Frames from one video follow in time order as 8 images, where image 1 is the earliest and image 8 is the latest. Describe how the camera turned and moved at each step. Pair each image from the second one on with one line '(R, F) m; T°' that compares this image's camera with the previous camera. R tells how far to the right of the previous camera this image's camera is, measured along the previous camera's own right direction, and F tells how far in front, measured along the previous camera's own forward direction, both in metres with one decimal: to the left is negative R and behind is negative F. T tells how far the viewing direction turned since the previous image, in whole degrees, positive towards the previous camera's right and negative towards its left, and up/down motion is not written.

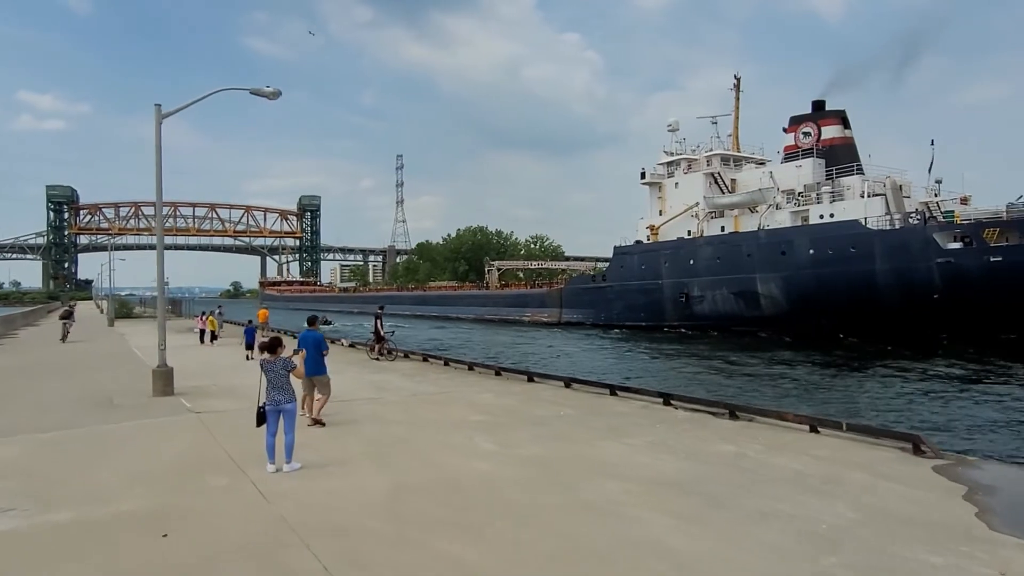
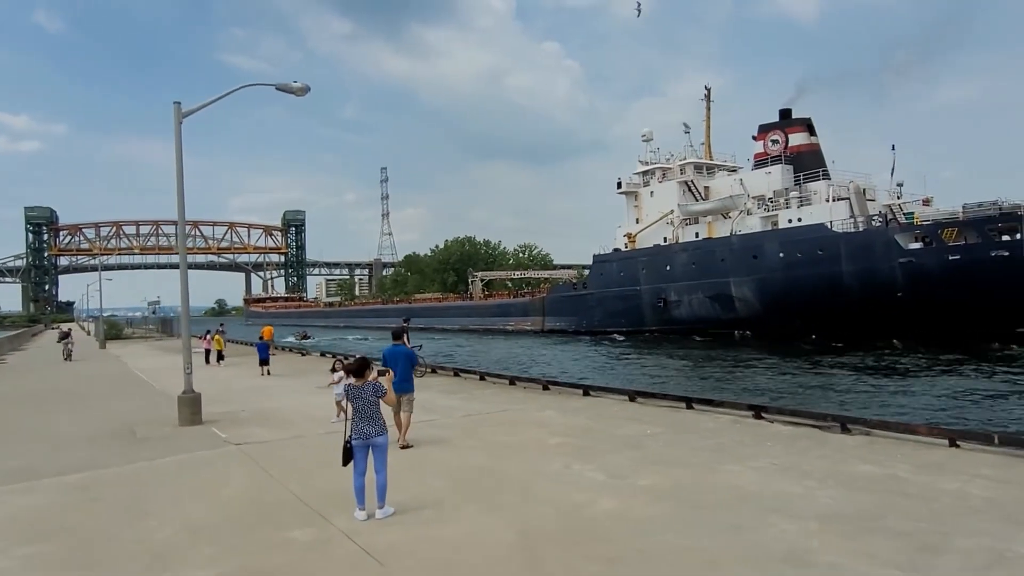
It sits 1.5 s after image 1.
(-1.1, +1.0) m; +1°
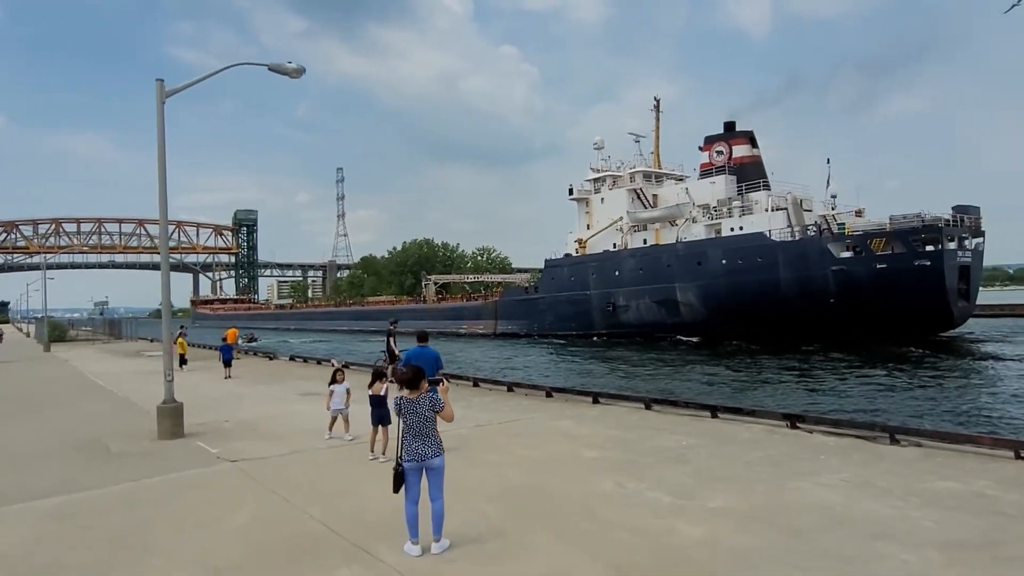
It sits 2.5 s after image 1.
(-0.8, +0.7) m; +4°
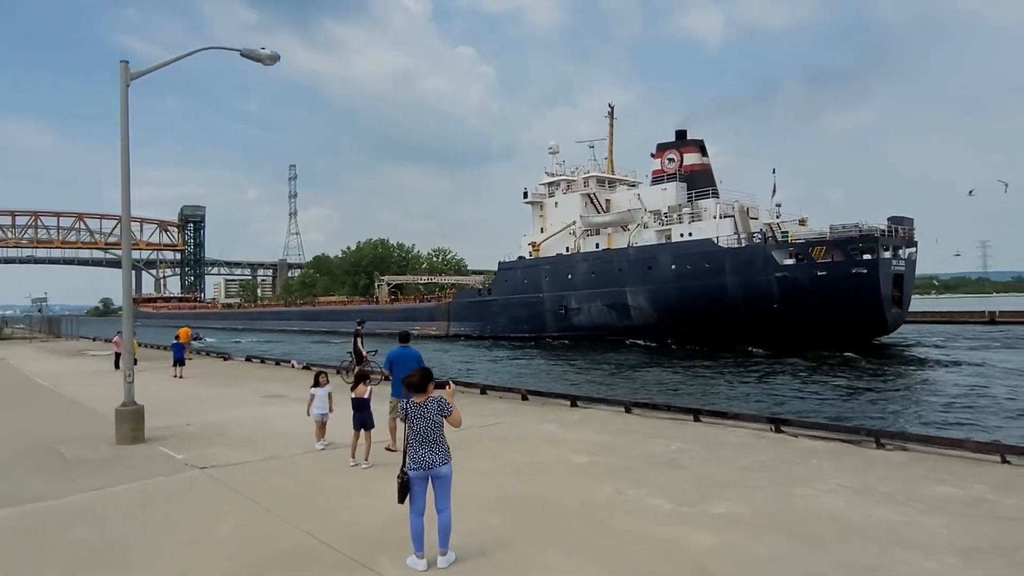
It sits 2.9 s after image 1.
(-0.4, +0.3) m; +4°
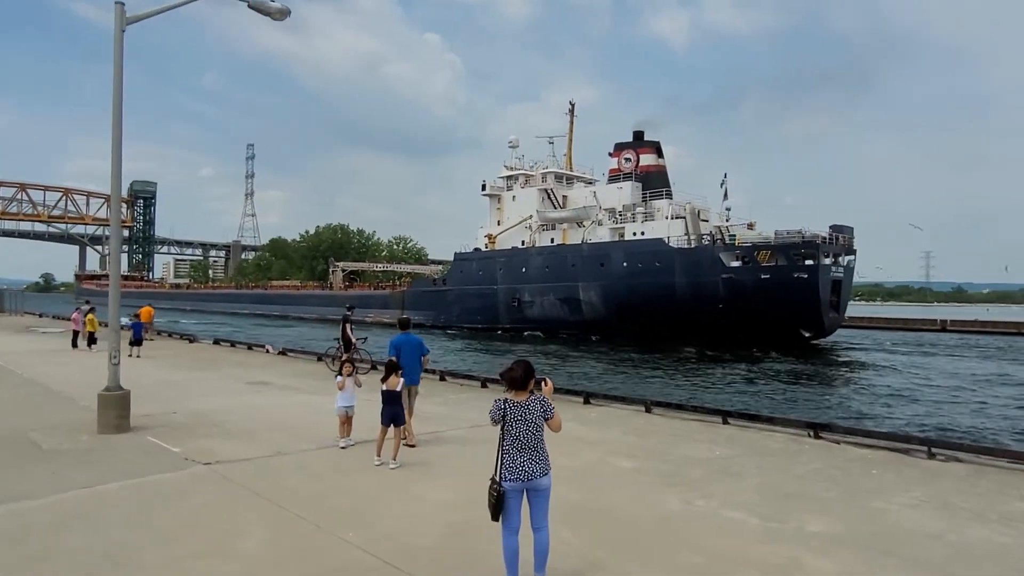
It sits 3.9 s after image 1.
(-0.8, +0.6) m; +4°
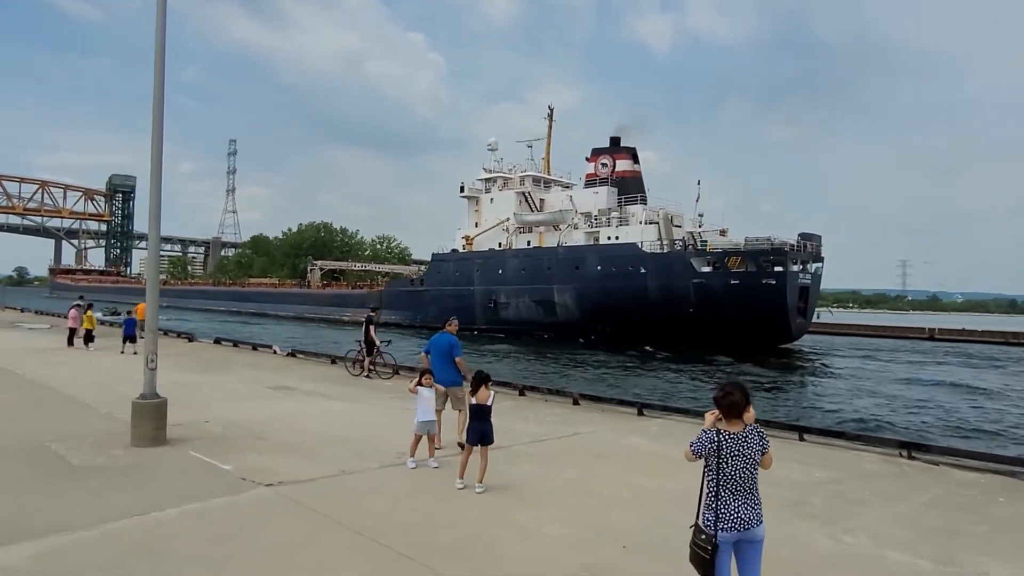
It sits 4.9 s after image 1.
(-1.0, +0.7) m; +2°
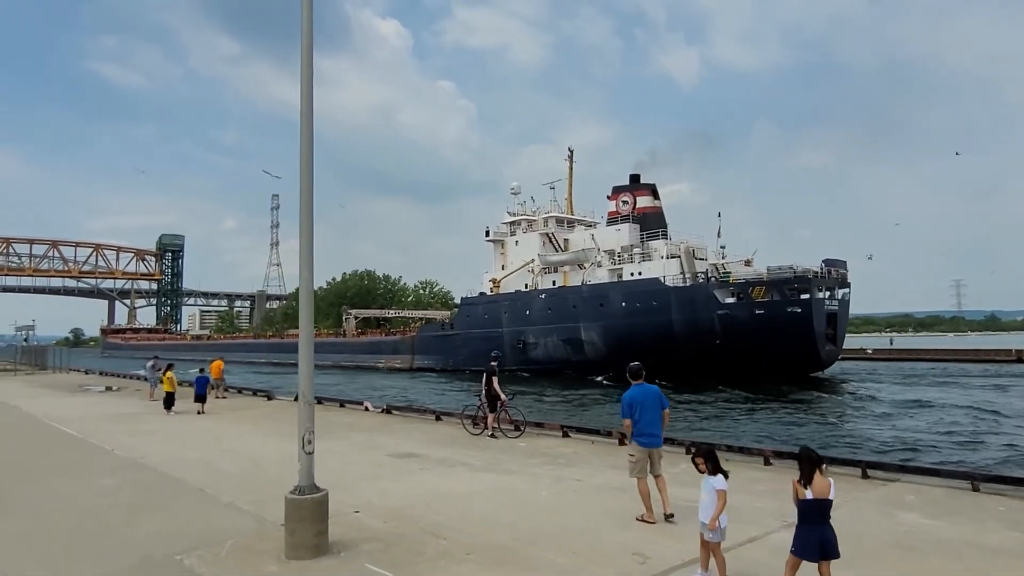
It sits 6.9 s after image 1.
(-1.6, +1.6) m; -3°
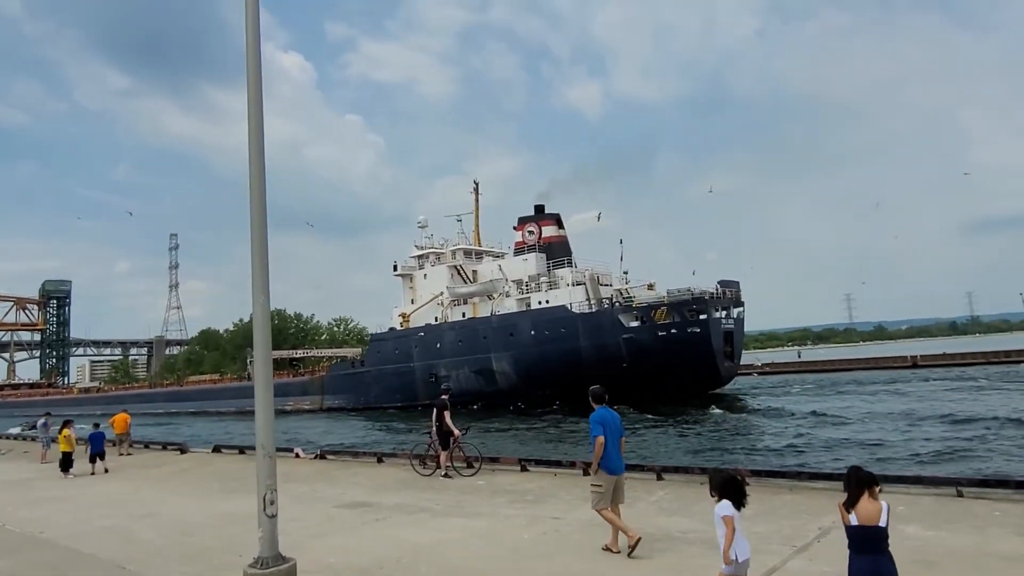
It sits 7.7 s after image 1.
(-0.5, +0.6) m; +7°
